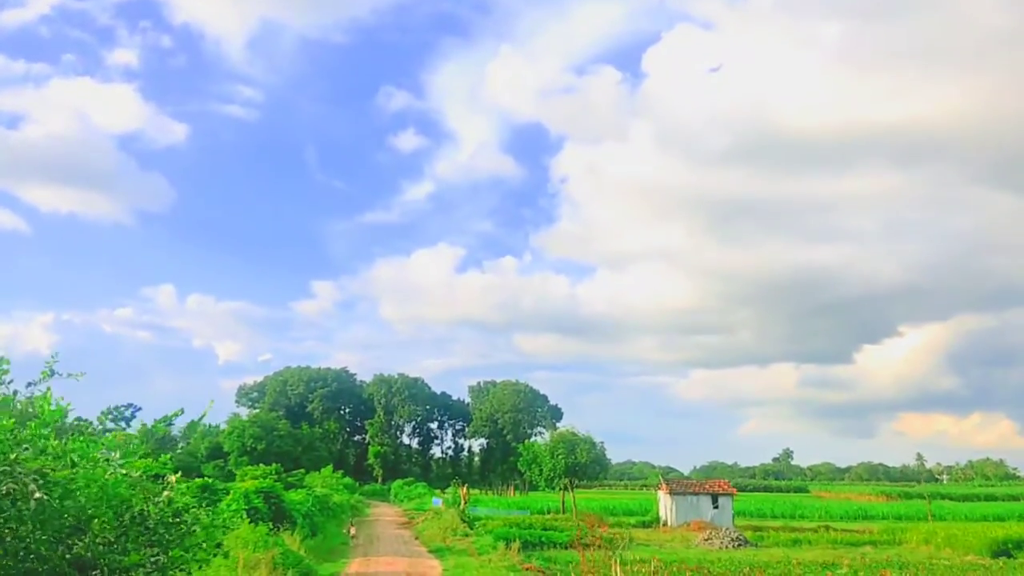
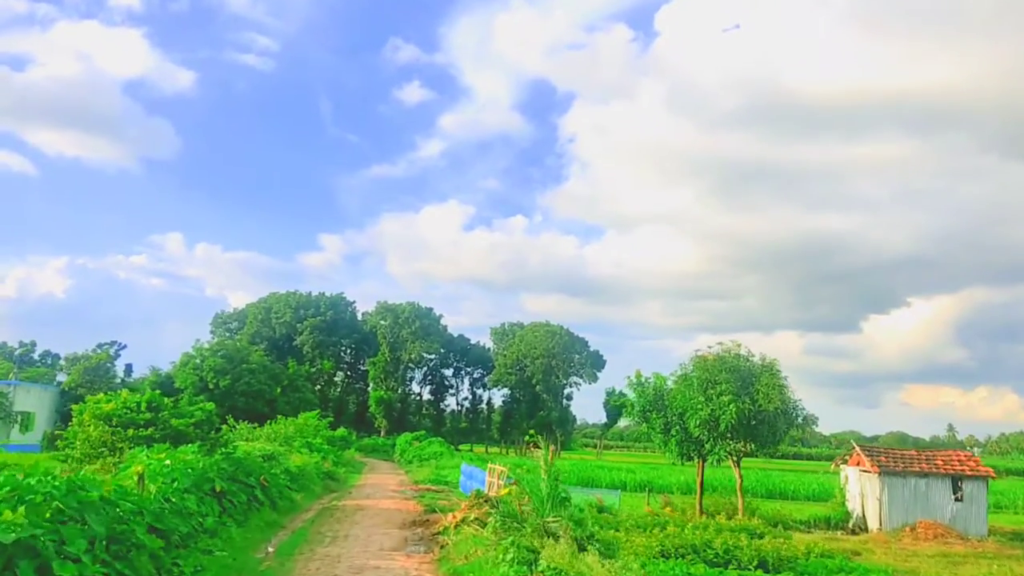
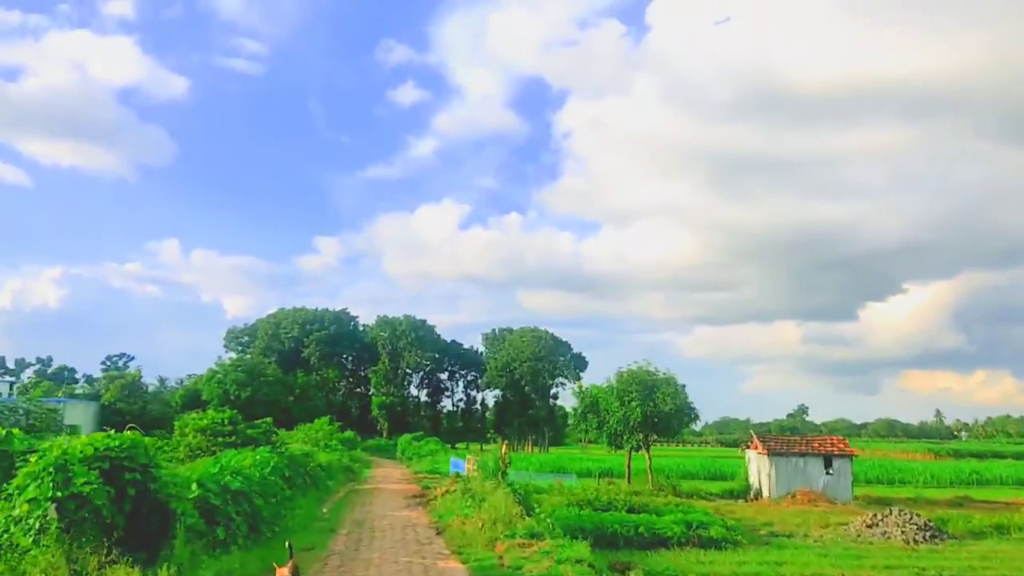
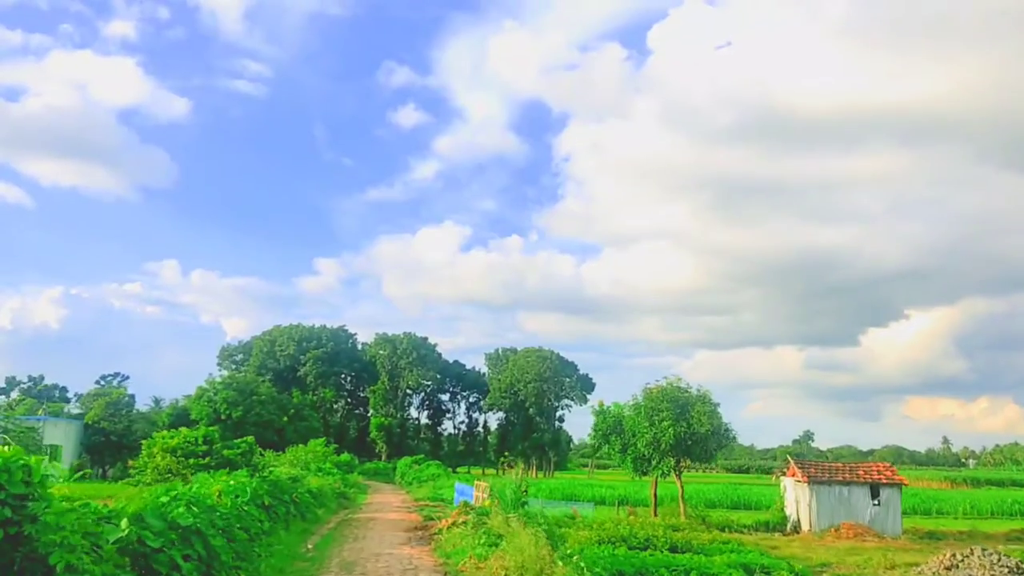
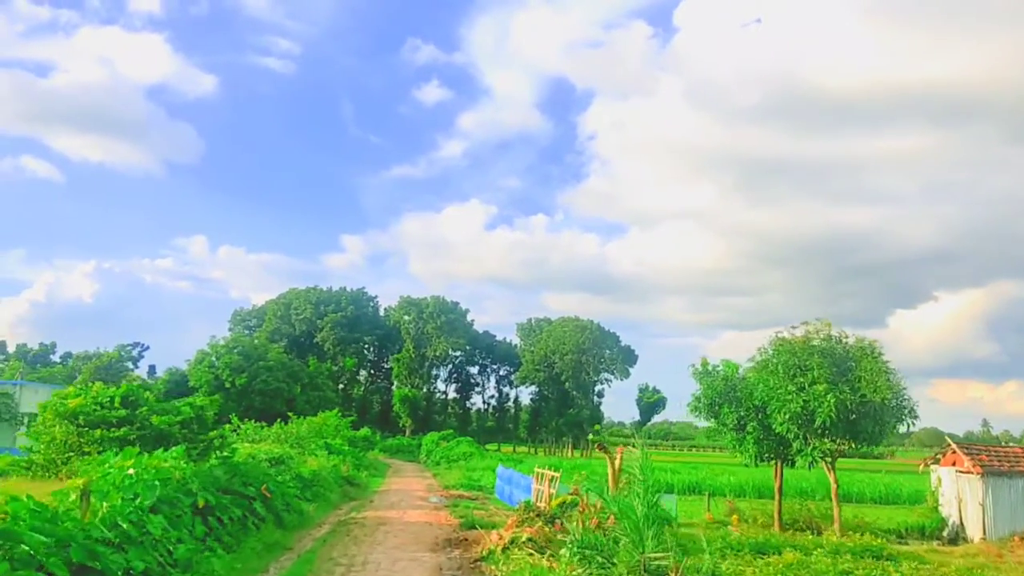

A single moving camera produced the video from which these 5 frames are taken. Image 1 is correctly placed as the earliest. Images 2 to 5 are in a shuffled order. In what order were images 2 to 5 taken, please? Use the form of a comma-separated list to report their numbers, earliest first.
3, 4, 2, 5
